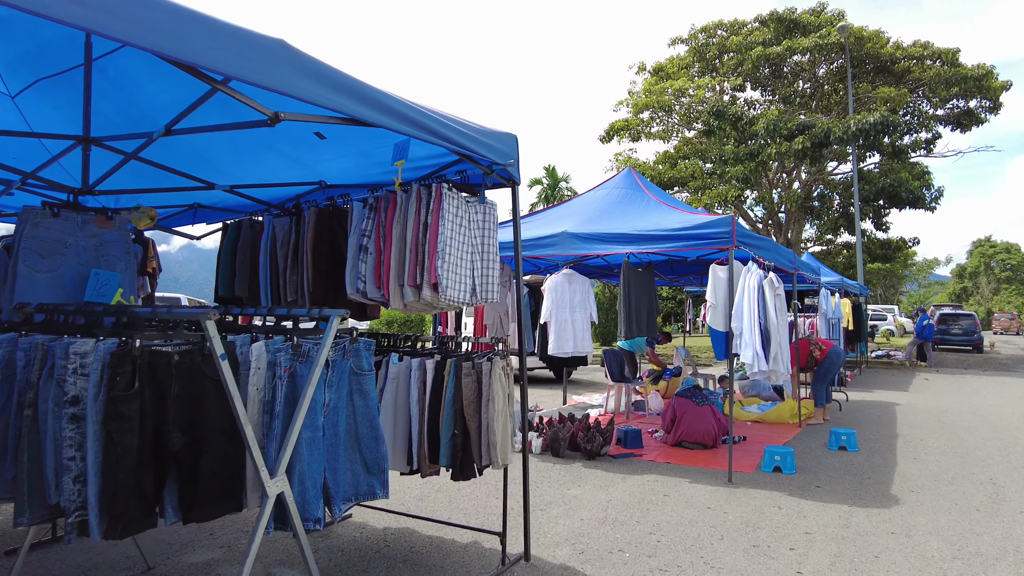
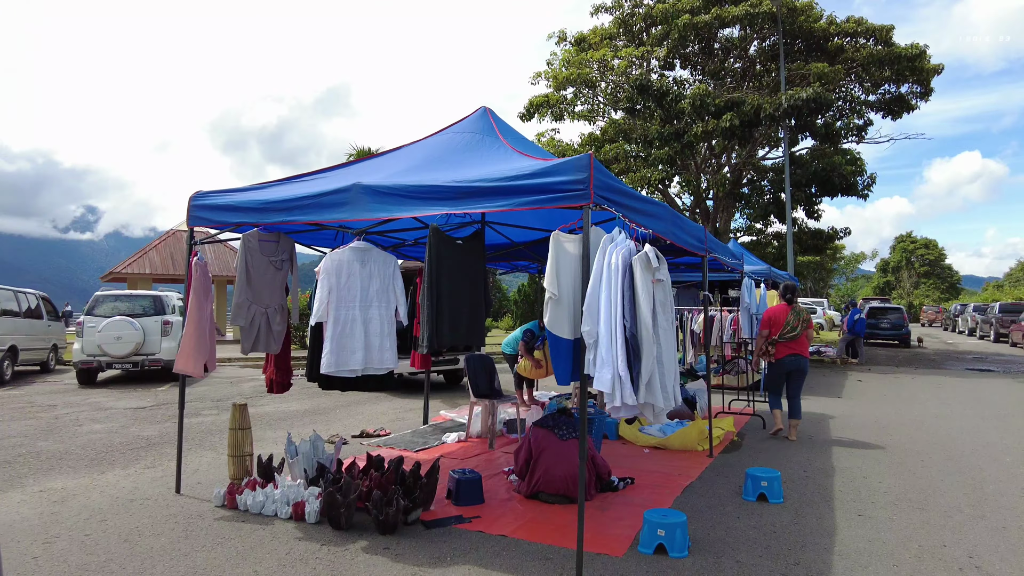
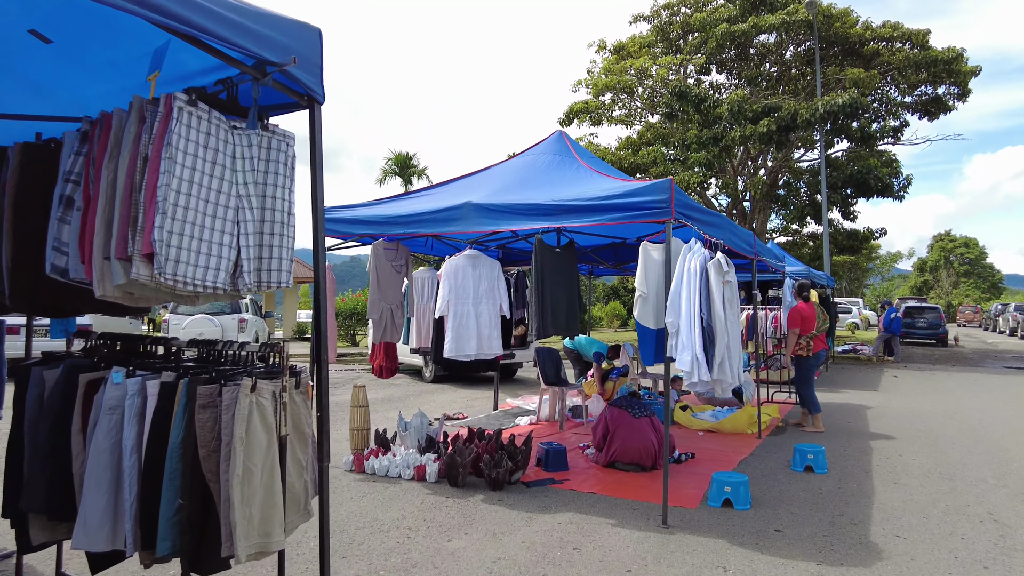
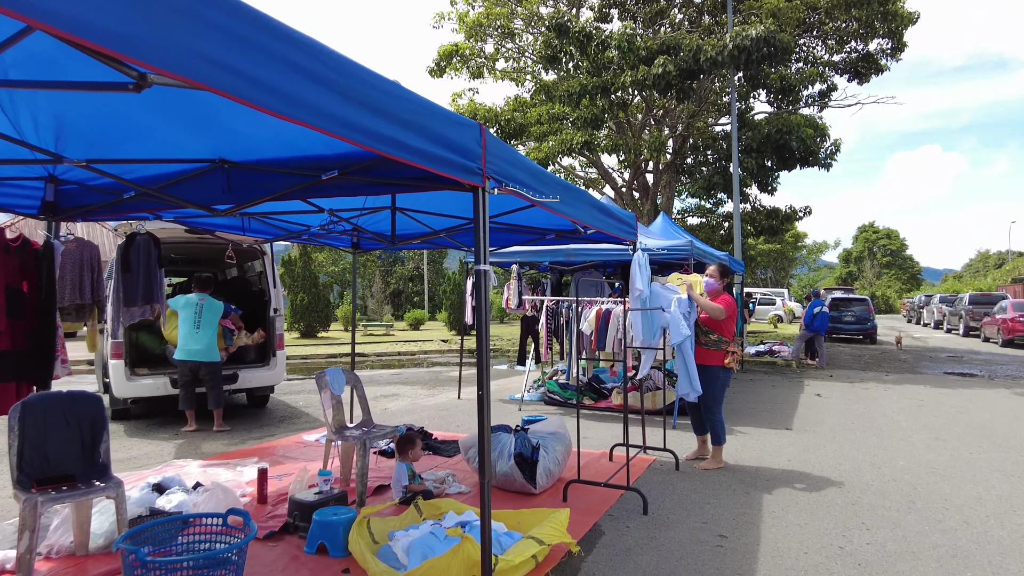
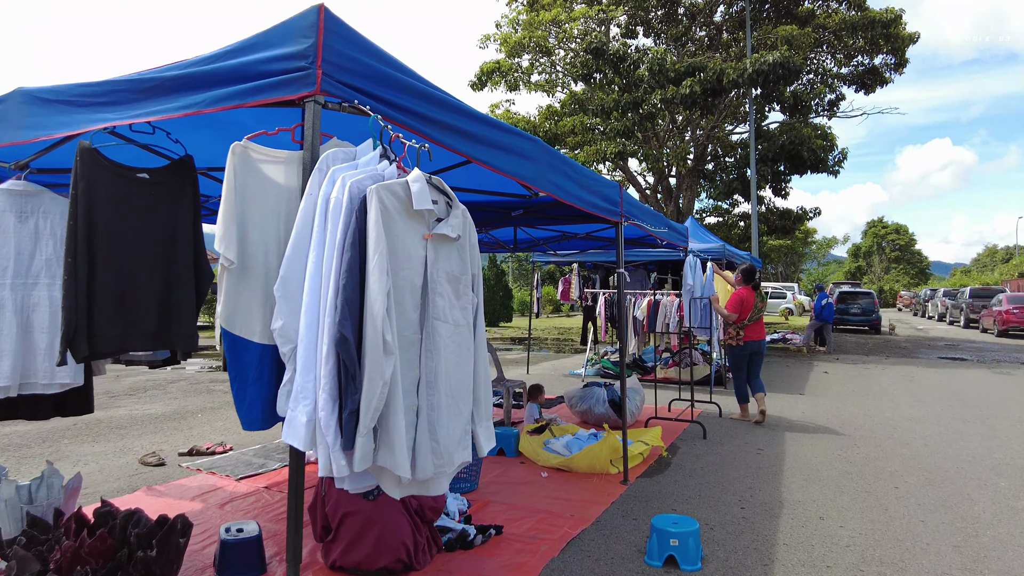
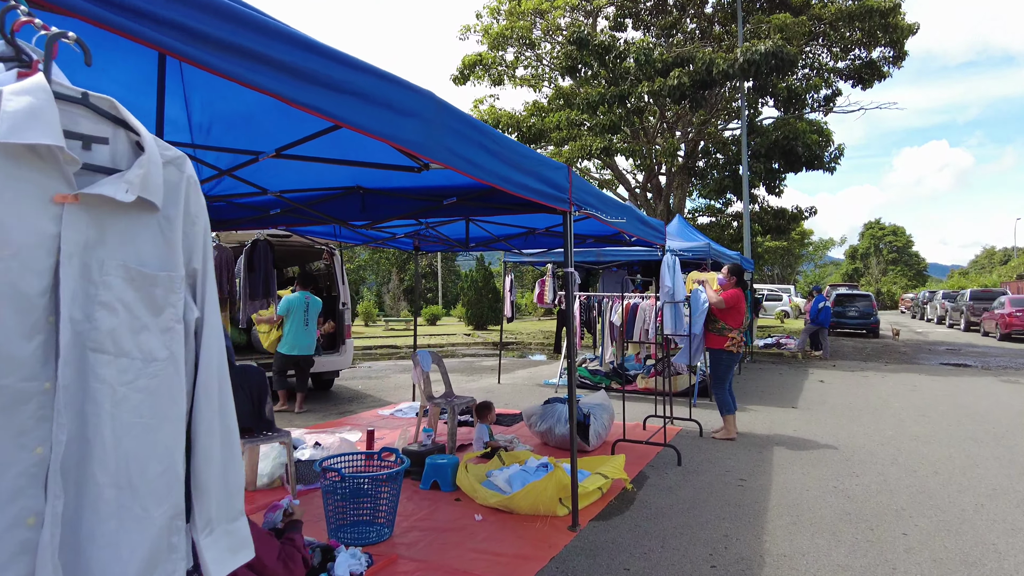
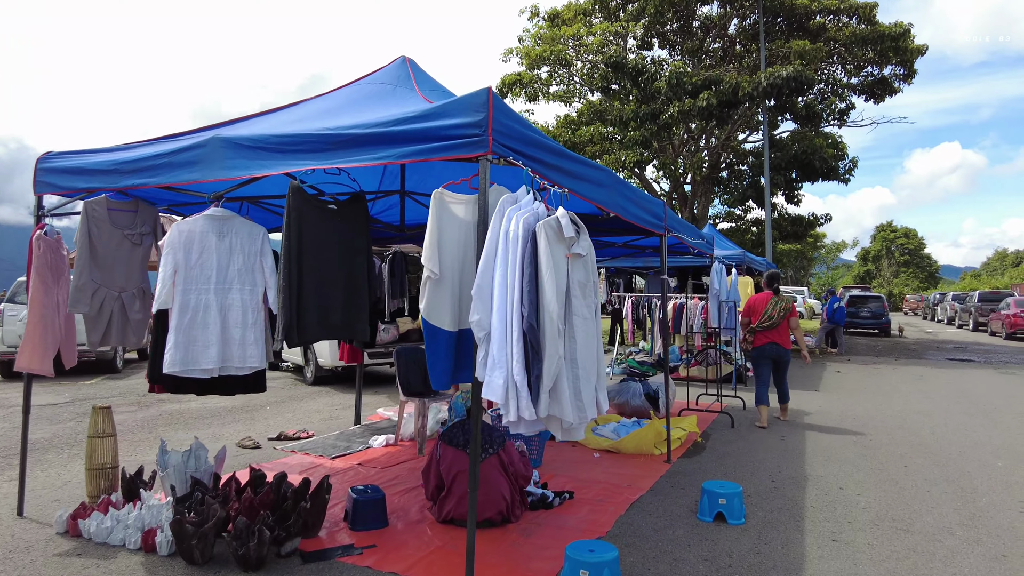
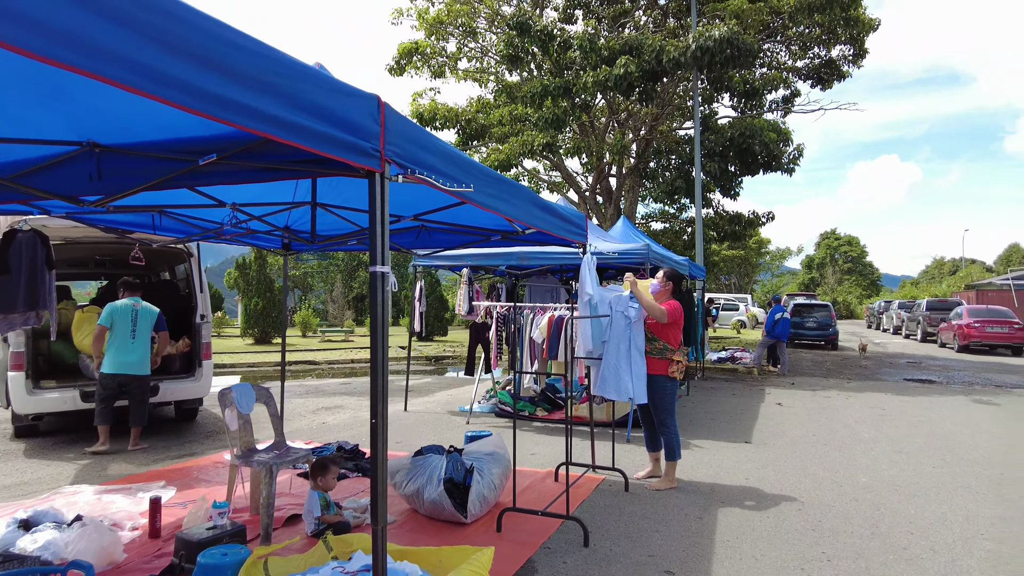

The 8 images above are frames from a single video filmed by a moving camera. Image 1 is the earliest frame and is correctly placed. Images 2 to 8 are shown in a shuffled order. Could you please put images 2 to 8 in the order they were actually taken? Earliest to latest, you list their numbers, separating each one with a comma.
3, 2, 7, 5, 6, 4, 8
